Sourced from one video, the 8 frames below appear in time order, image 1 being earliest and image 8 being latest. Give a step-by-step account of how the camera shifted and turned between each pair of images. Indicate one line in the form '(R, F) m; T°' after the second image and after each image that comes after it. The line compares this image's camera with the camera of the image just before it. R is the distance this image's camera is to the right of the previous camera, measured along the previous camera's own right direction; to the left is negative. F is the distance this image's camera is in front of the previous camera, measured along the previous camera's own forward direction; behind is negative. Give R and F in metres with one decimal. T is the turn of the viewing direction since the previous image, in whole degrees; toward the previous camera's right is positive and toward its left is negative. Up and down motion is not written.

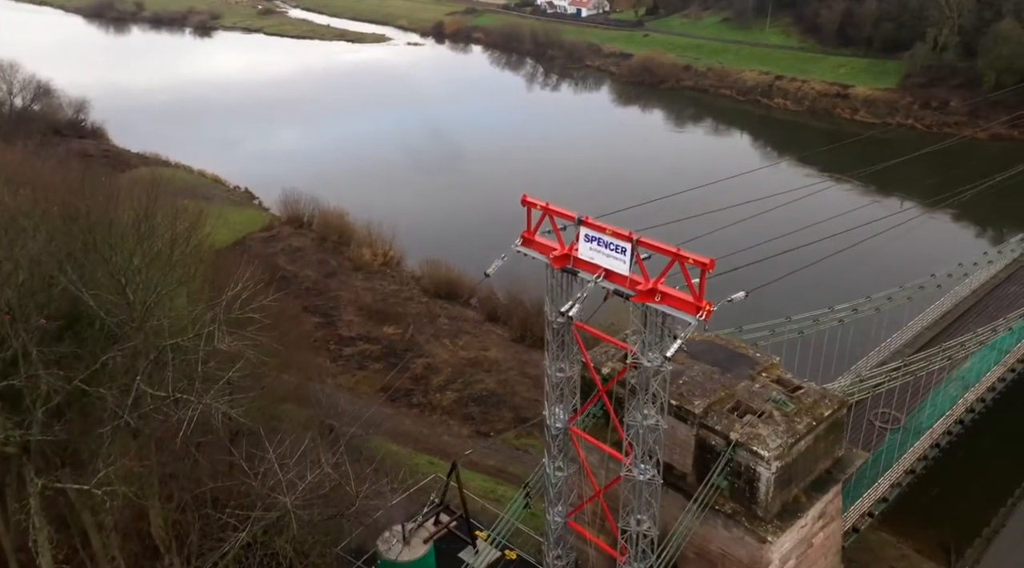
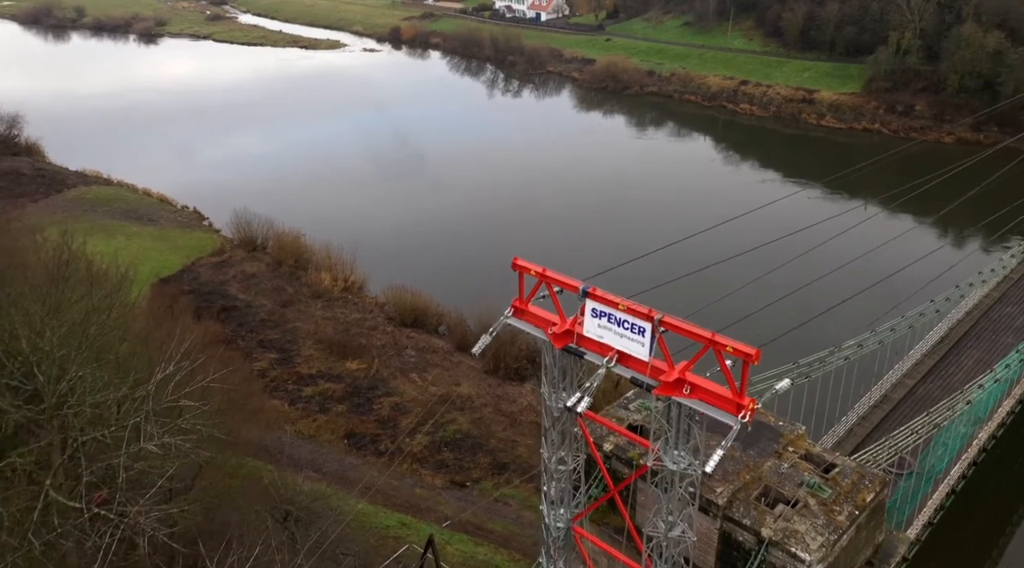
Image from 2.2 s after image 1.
(-0.3, +1.6) m; +3°
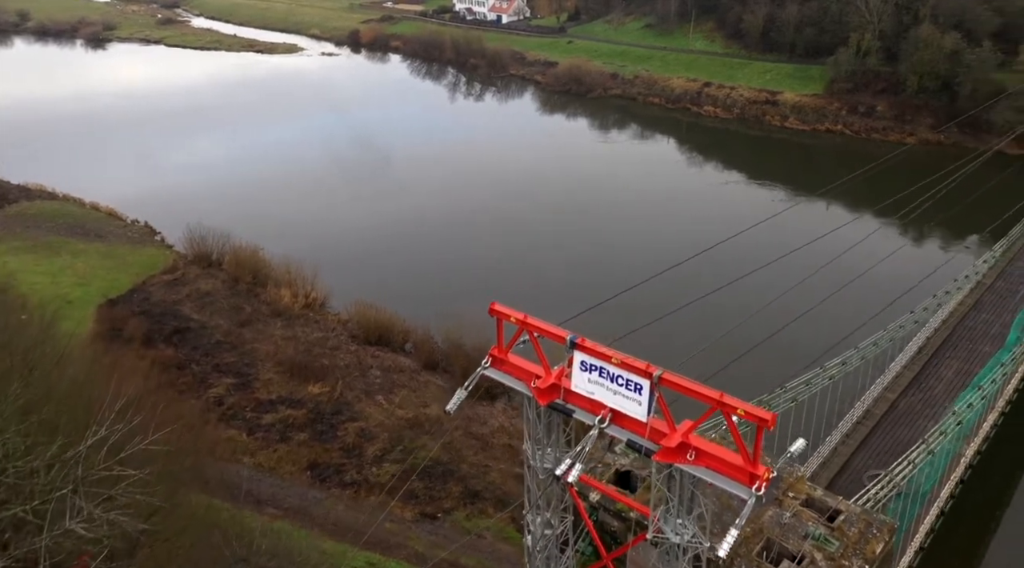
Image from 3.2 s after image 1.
(-0.1, +0.9) m; +2°
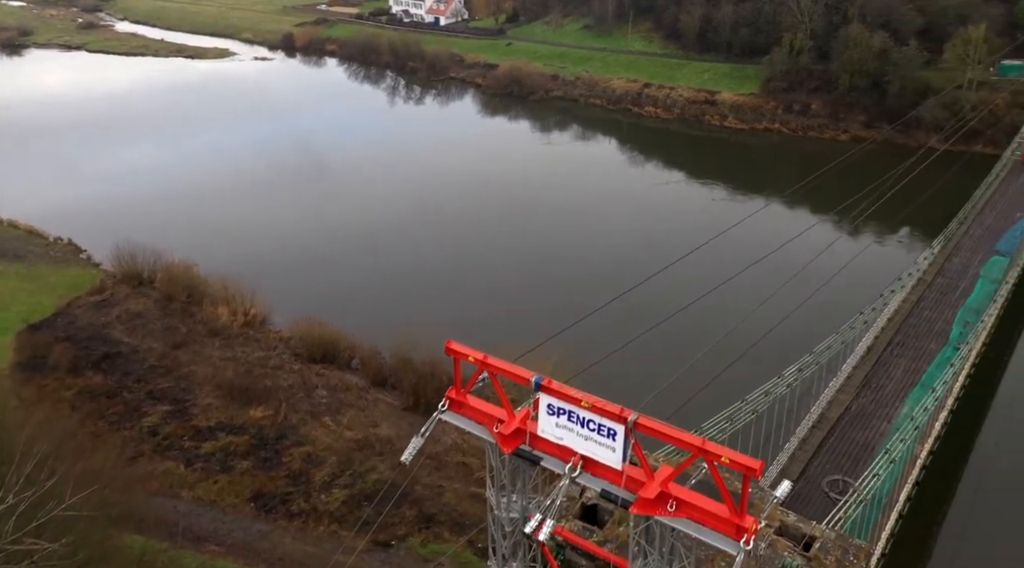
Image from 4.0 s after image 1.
(-0.2, +0.7) m; +4°
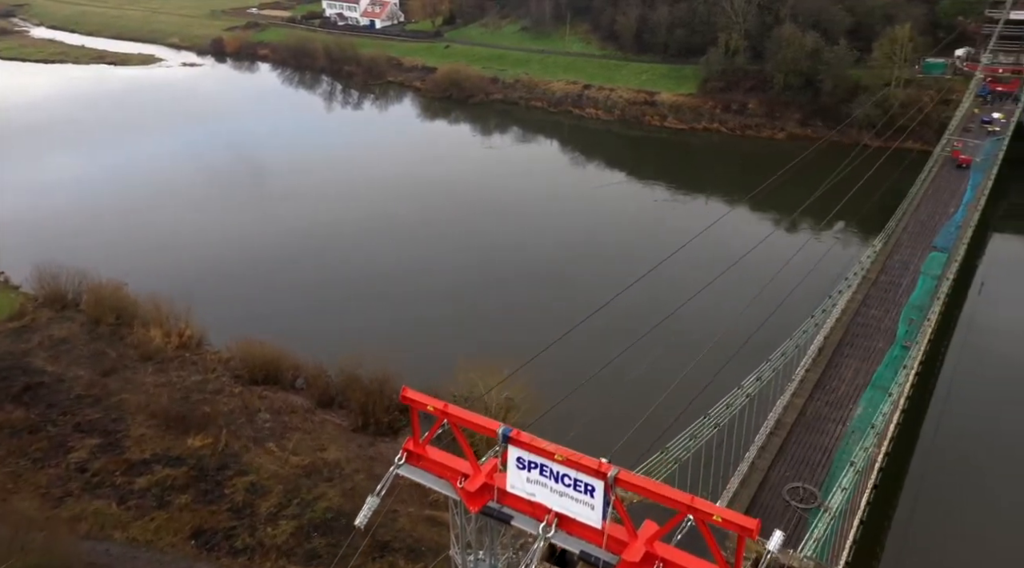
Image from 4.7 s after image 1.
(-0.2, +0.8) m; +4°
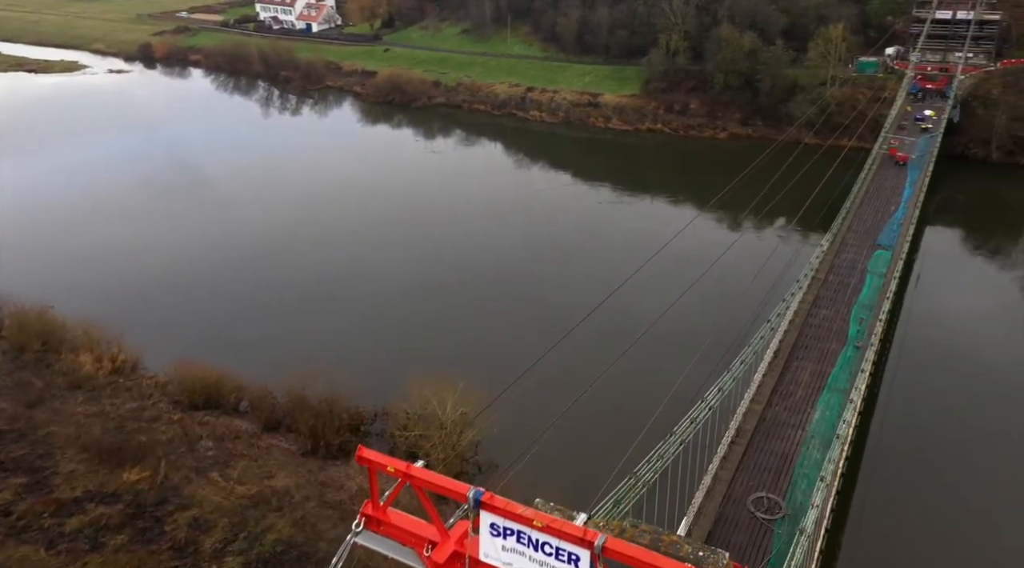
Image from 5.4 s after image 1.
(-0.2, +0.8) m; +4°
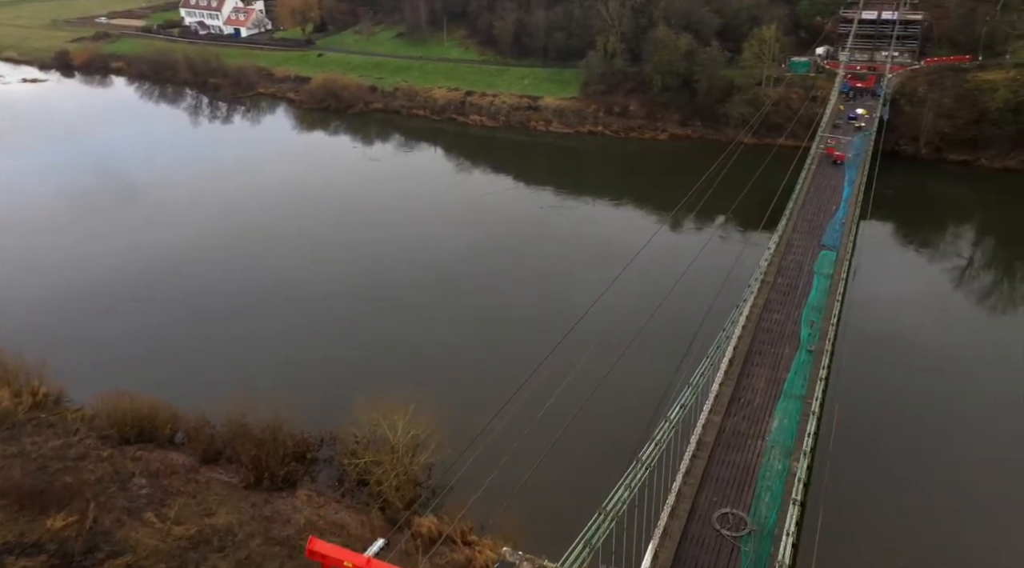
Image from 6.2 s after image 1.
(-0.2, +0.9) m; +4°
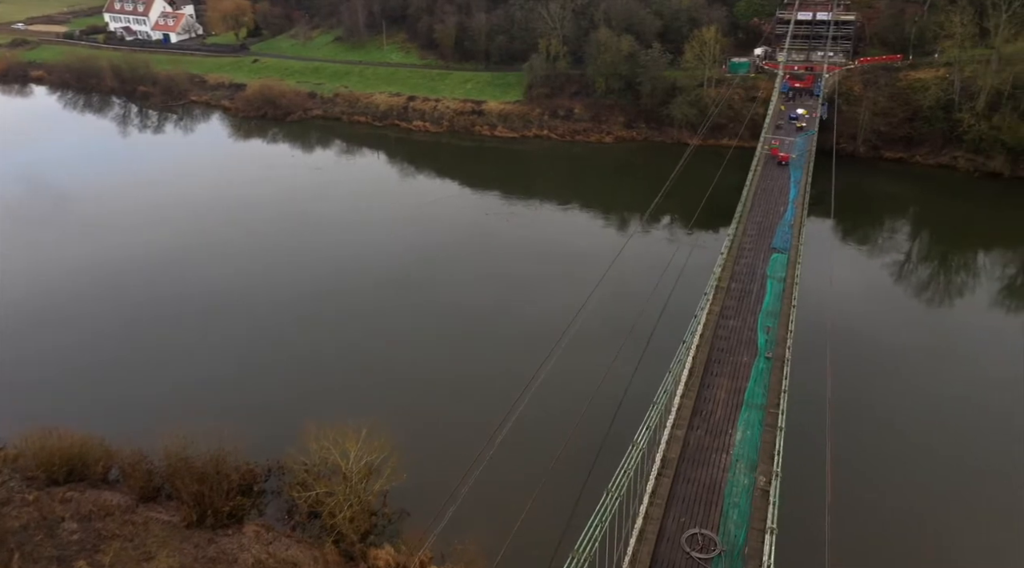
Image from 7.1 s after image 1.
(-0.2, +0.9) m; +4°
